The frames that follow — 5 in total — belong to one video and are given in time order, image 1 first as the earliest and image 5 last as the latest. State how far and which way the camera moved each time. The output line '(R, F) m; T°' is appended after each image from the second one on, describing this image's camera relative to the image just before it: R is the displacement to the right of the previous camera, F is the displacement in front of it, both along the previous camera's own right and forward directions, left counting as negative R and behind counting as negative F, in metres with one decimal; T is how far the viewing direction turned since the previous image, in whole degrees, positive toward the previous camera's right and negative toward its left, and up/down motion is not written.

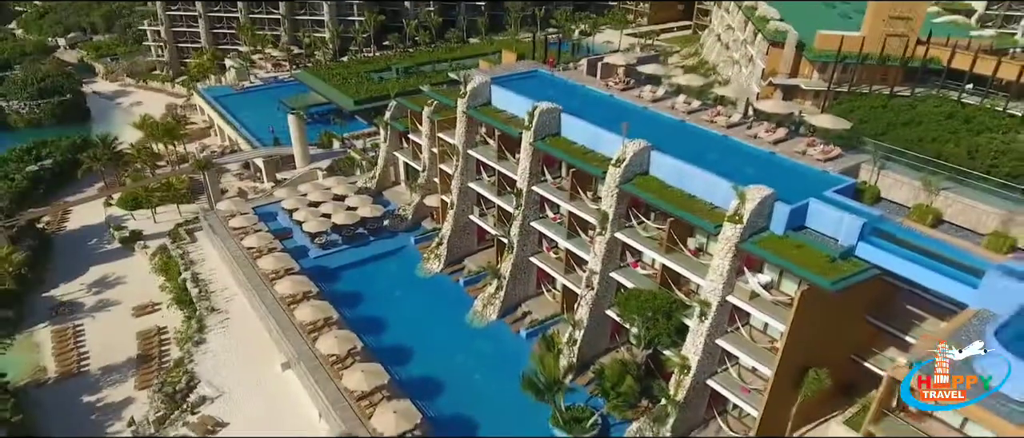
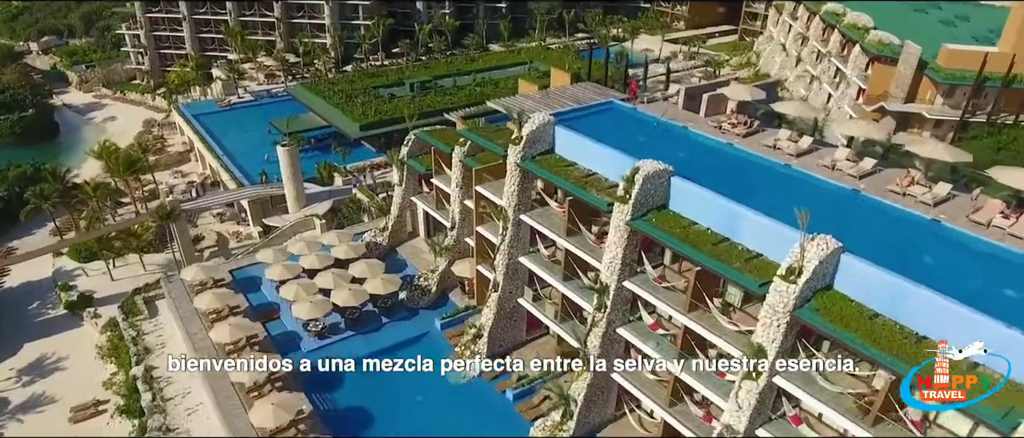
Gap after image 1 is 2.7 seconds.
(-2.6, +9.9) m; 0°
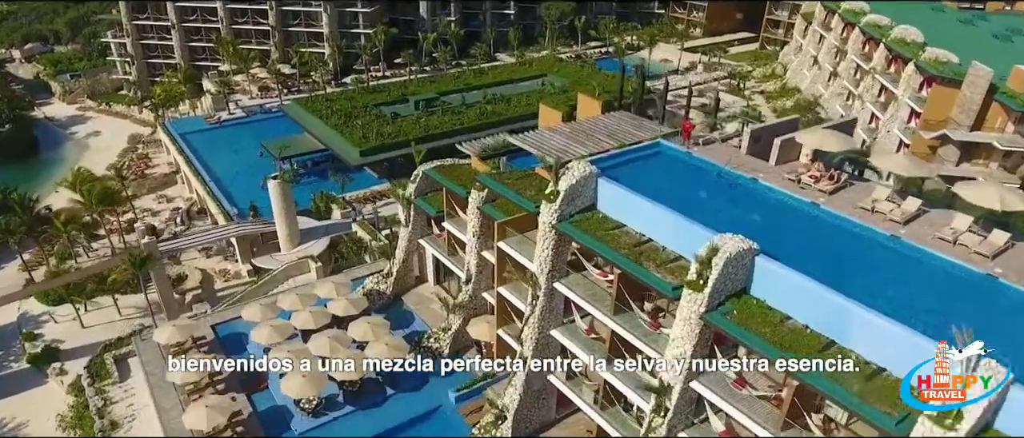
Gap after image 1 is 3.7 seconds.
(-1.0, +4.2) m; 0°
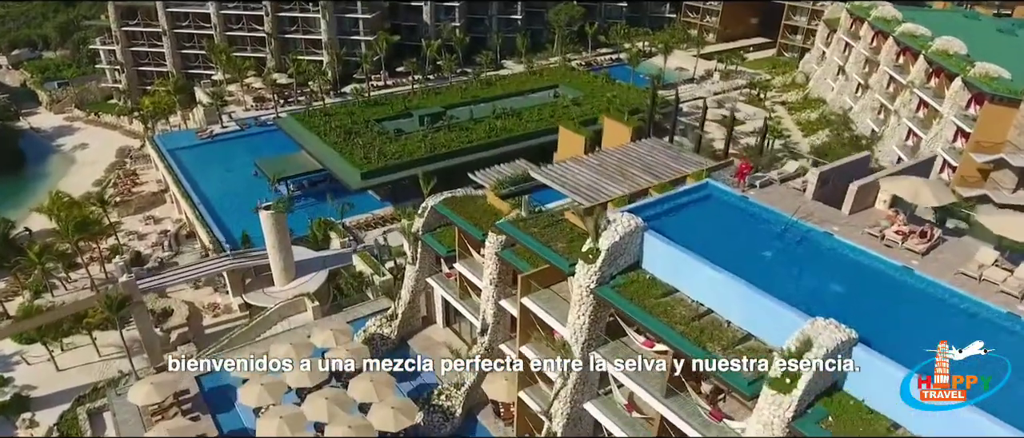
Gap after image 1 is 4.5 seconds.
(-0.8, +3.1) m; 0°
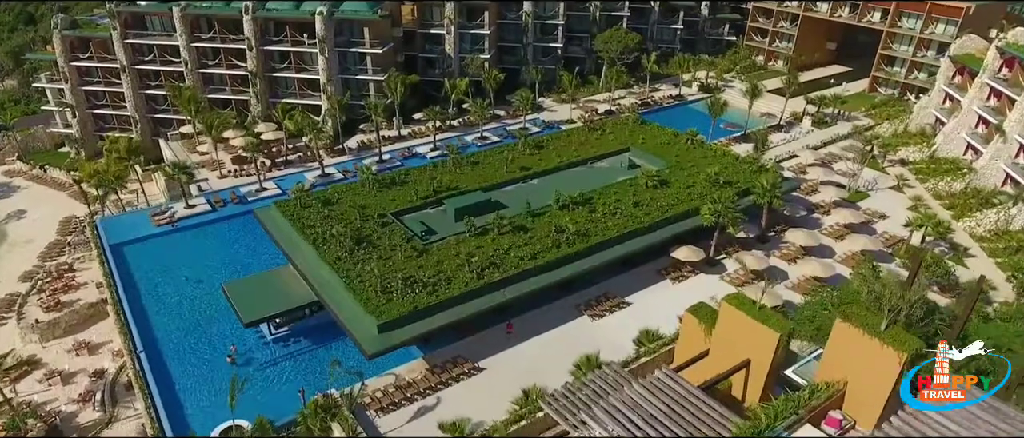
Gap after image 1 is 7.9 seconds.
(-3.6, +12.6) m; 0°
